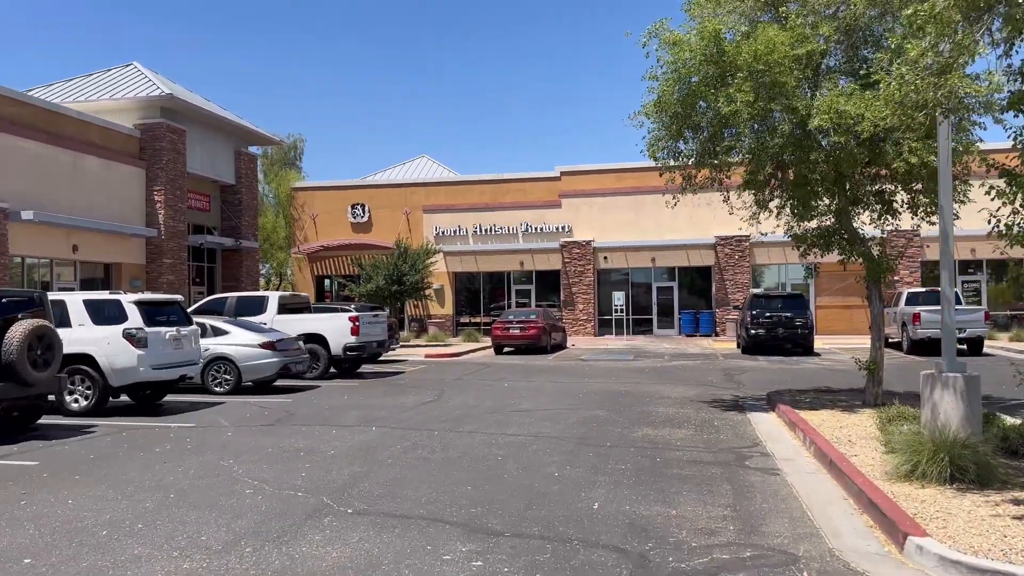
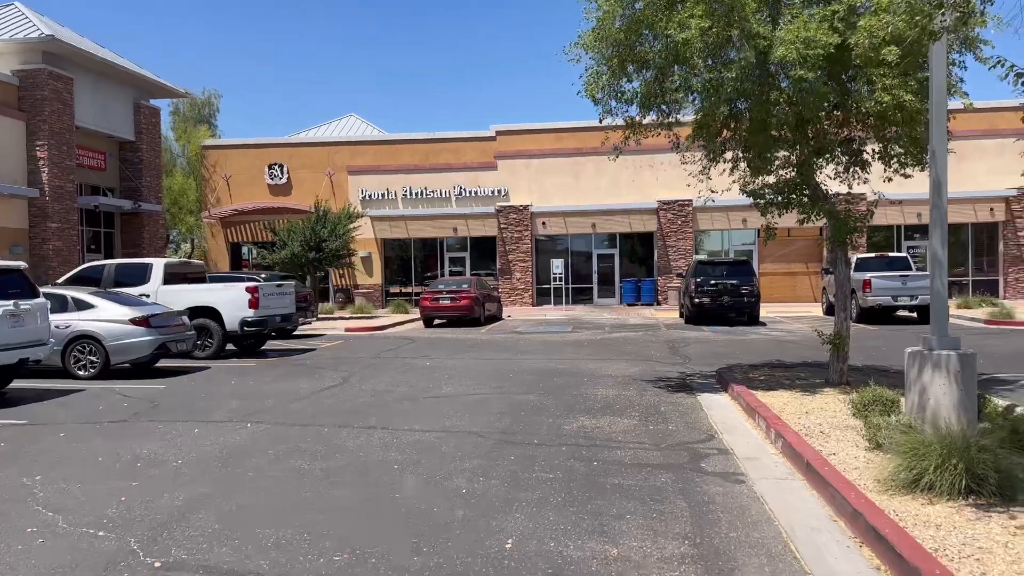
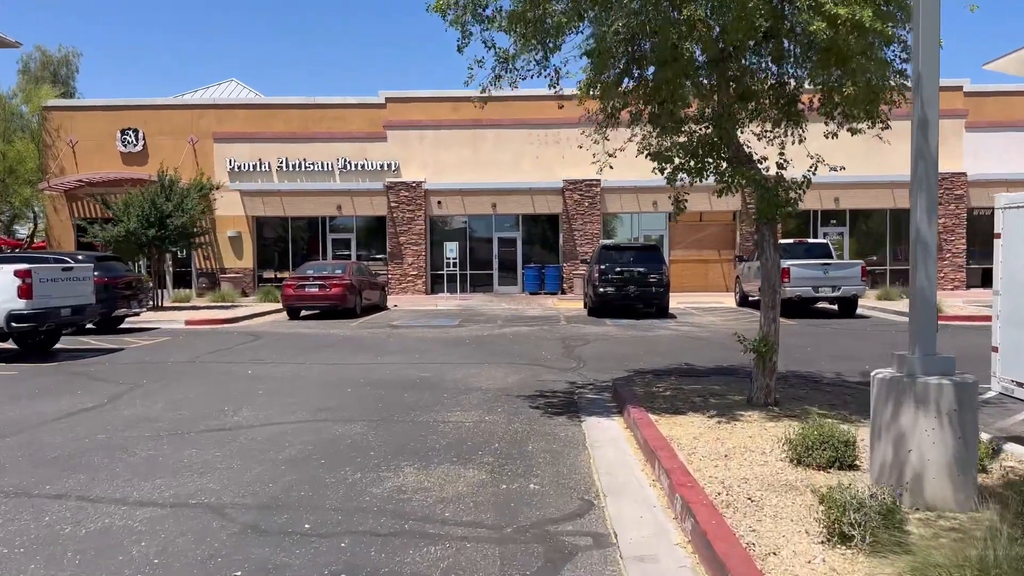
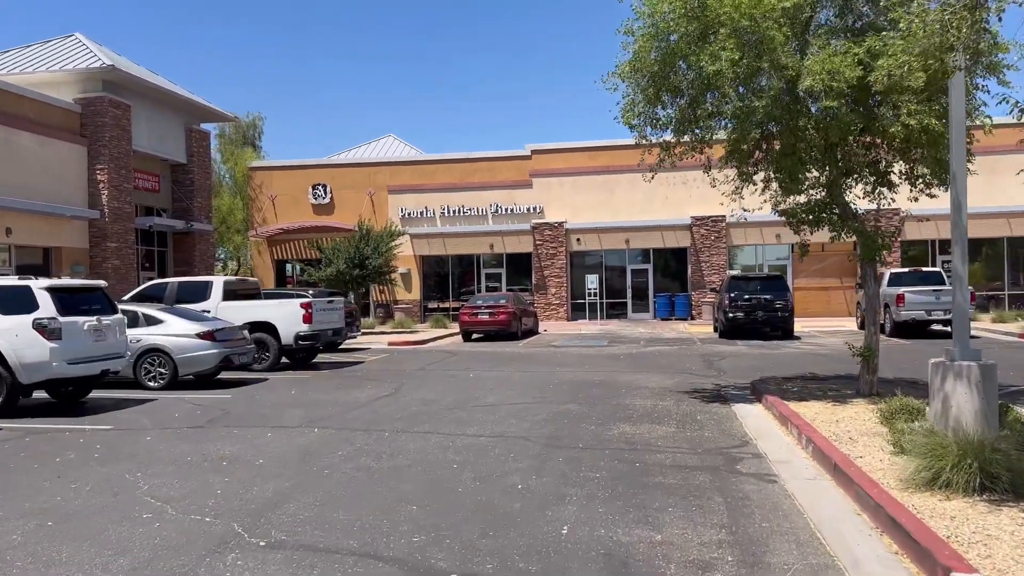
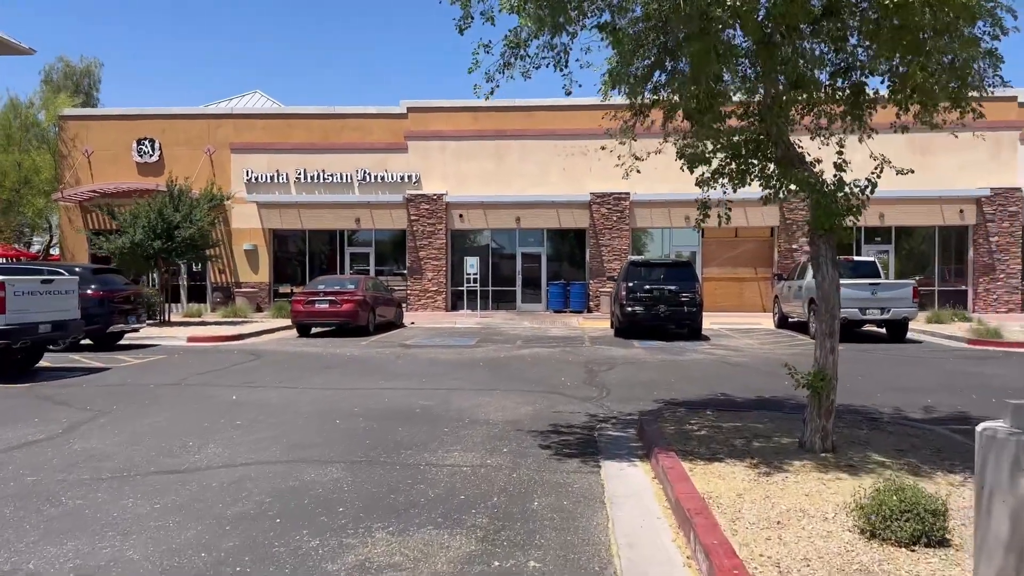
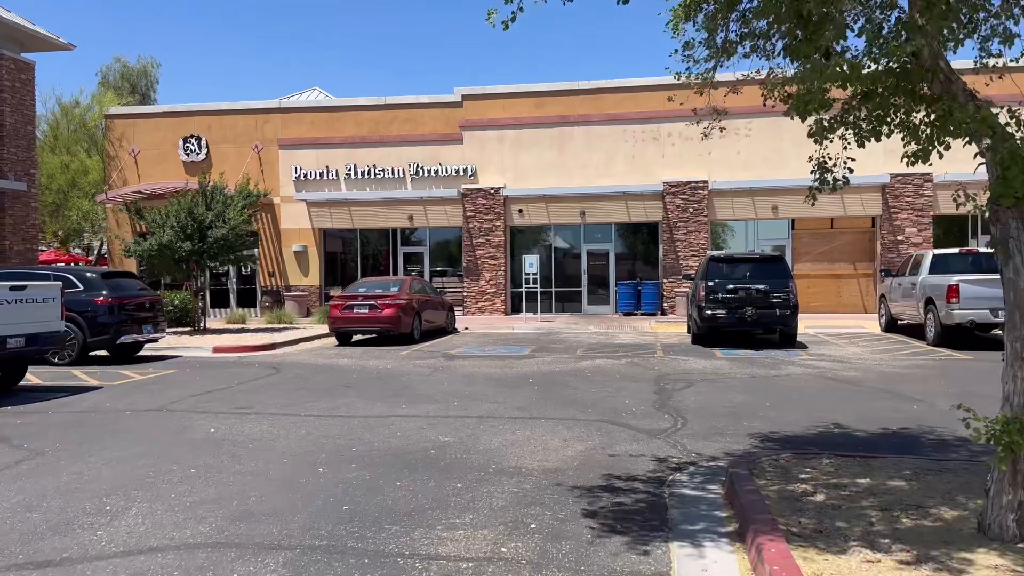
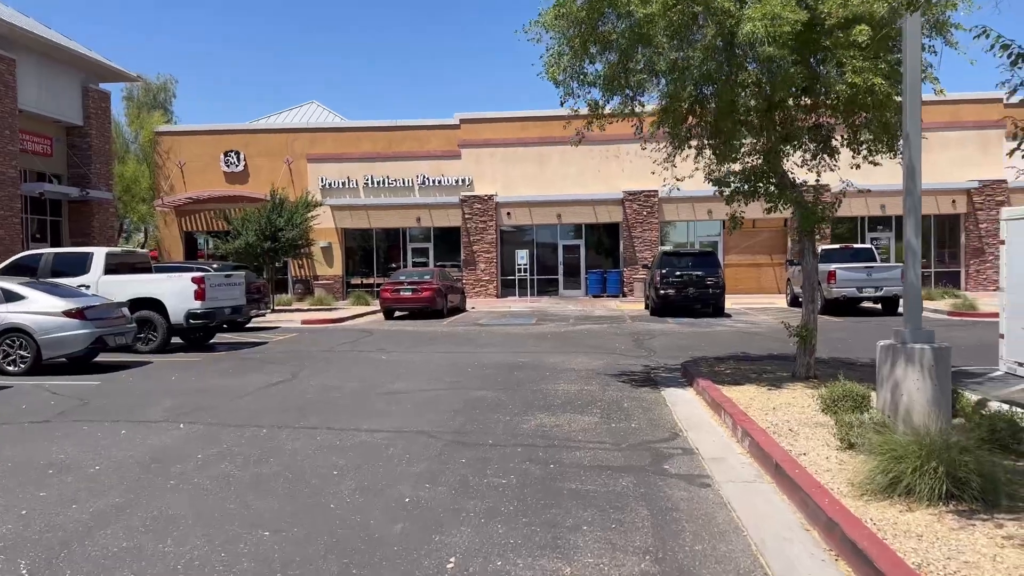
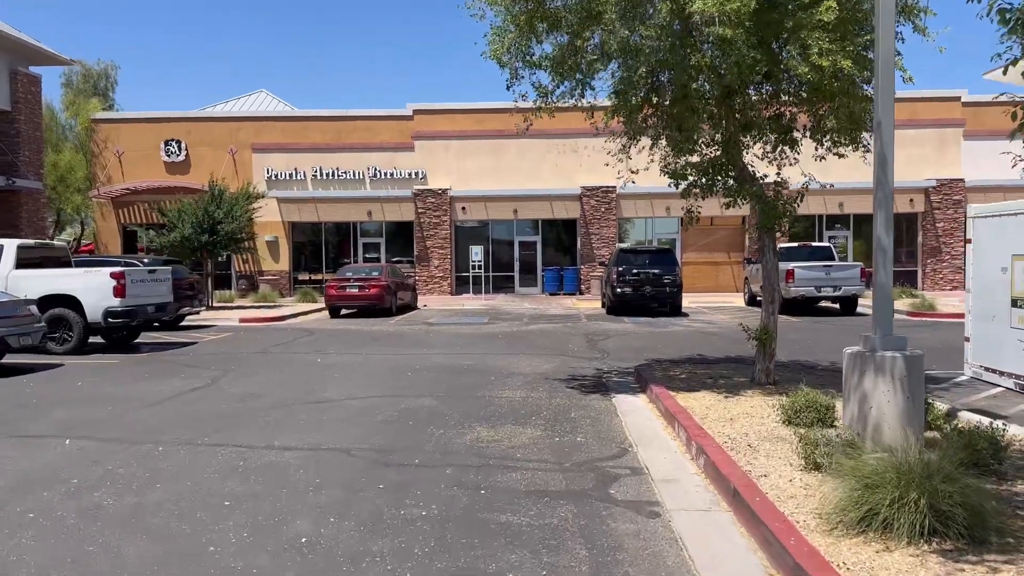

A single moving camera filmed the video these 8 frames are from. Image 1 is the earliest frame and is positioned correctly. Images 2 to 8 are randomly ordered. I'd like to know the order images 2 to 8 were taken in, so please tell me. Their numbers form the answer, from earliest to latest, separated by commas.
4, 2, 7, 8, 3, 5, 6
